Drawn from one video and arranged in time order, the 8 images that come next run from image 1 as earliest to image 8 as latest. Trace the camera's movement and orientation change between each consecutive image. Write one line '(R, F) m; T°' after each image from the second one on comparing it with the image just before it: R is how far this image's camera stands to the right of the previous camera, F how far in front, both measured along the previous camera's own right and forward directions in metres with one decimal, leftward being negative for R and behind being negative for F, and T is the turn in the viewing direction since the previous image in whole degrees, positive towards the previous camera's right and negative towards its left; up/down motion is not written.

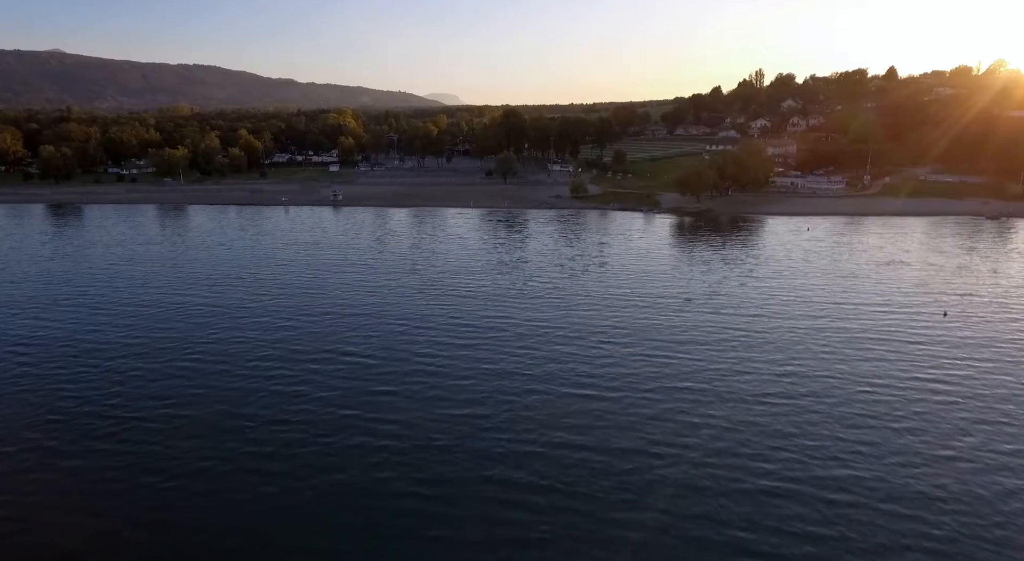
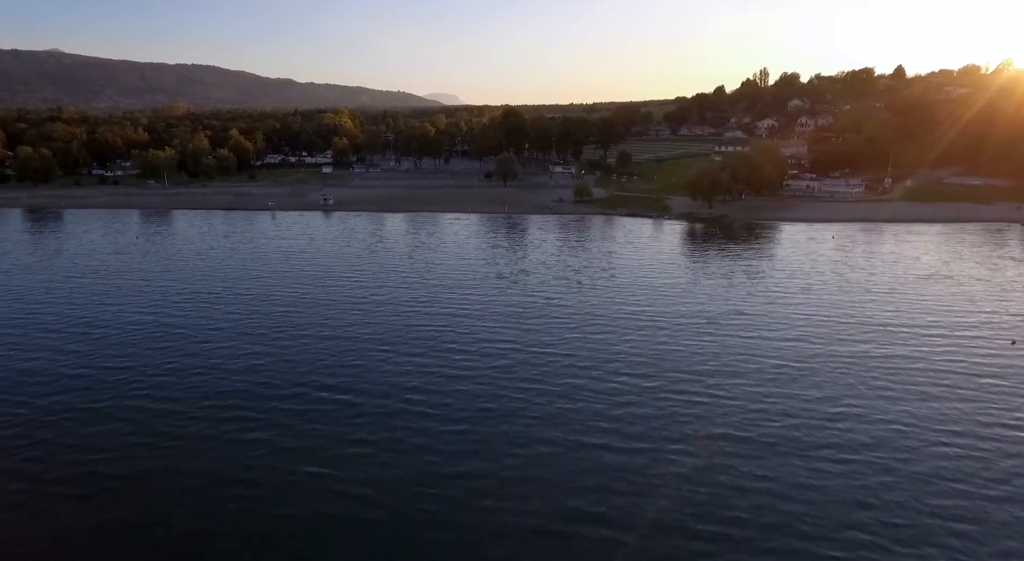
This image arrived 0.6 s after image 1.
(0.0, +4.0) m; 0°
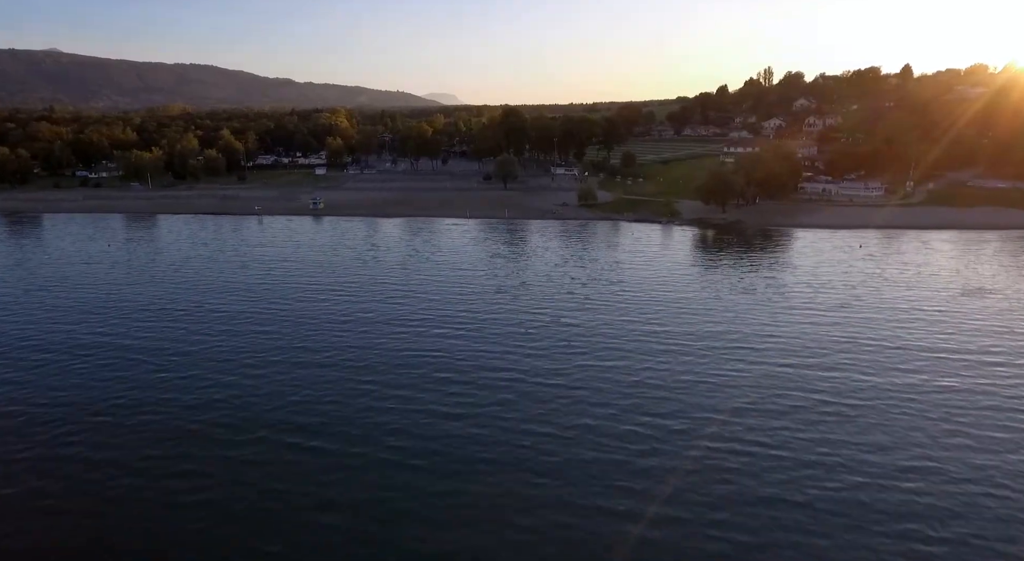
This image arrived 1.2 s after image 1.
(-0.1, +3.8) m; 0°
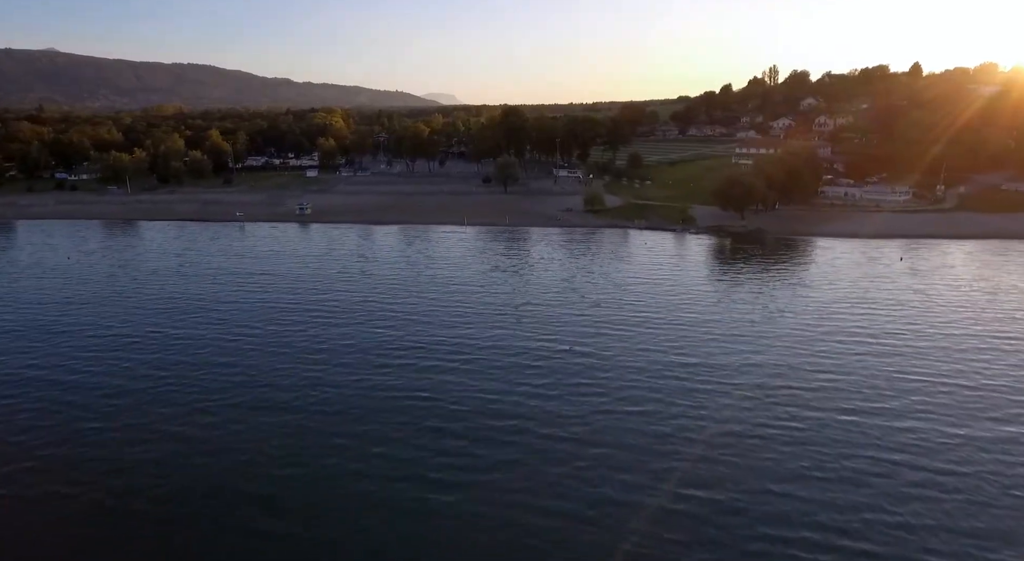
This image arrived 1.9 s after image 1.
(-0.1, +4.7) m; 0°
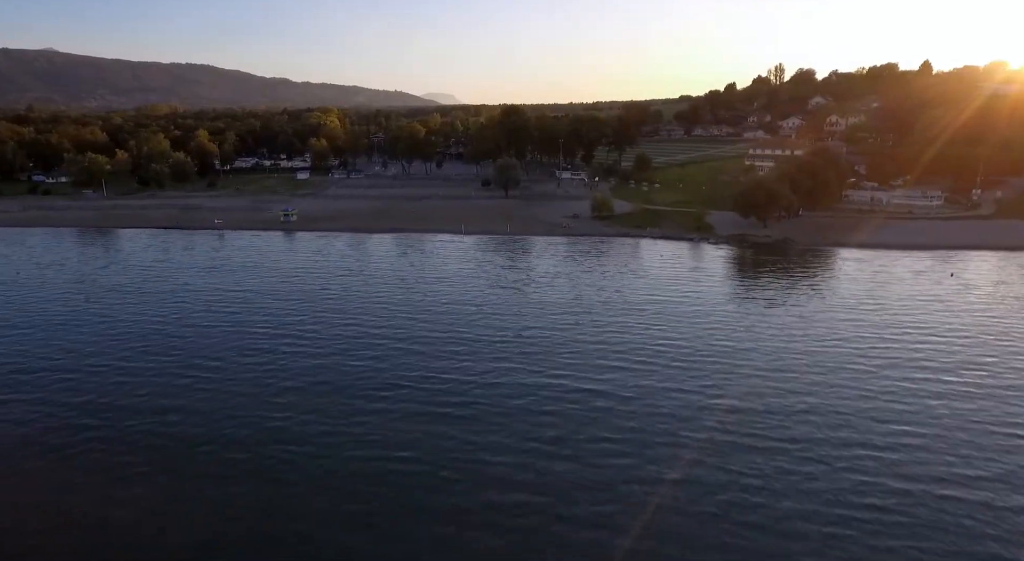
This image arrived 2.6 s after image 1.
(-0.1, +4.7) m; 0°
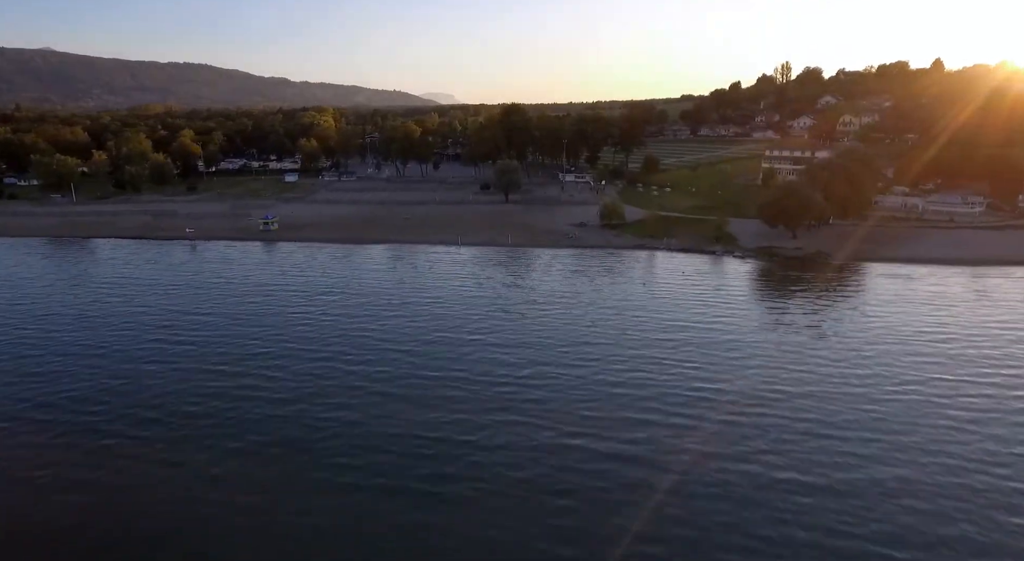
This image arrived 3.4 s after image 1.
(-0.1, +5.2) m; 0°
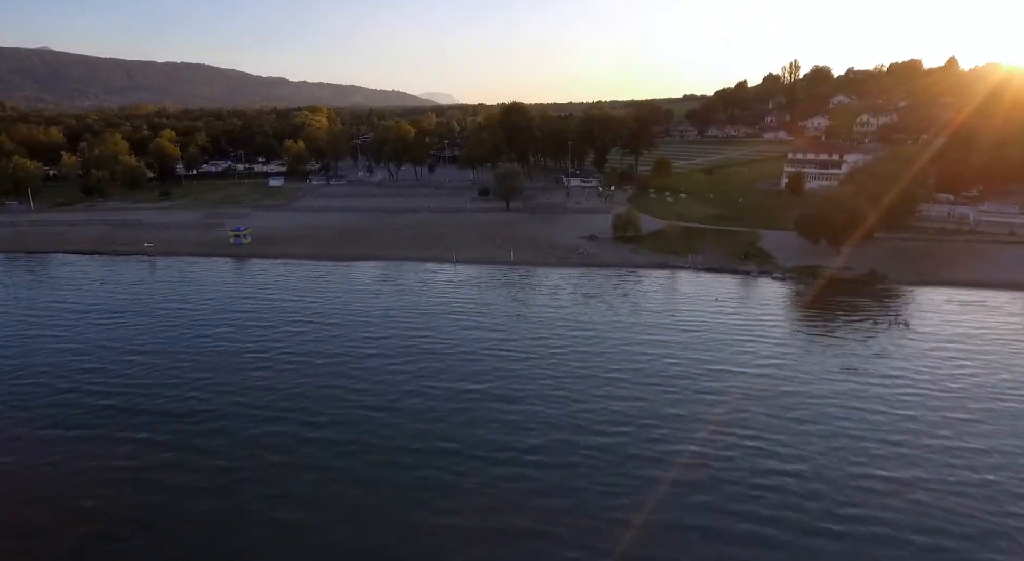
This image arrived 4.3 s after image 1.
(-0.2, +6.2) m; 0°
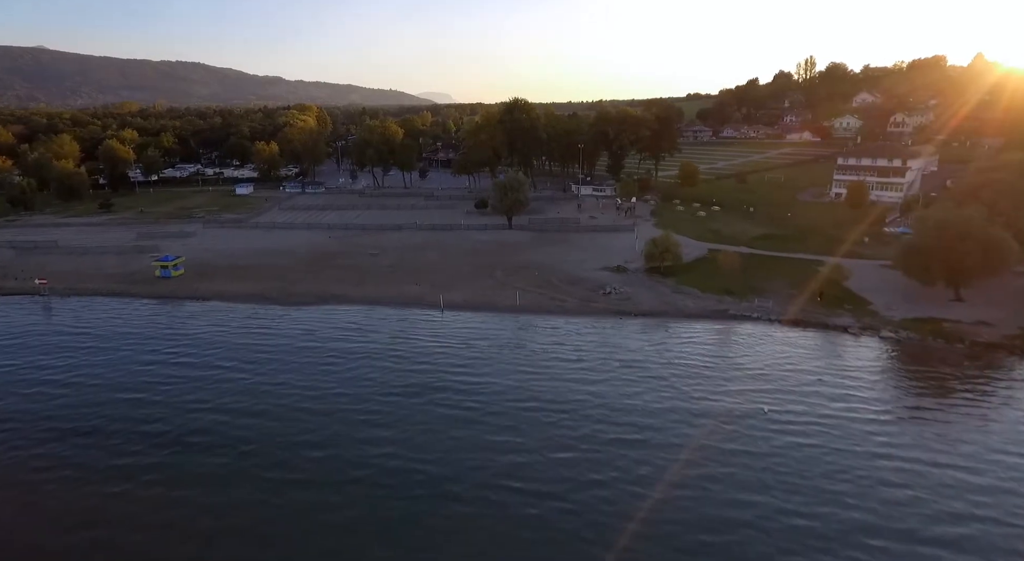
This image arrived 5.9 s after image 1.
(-0.3, +10.8) m; 0°
